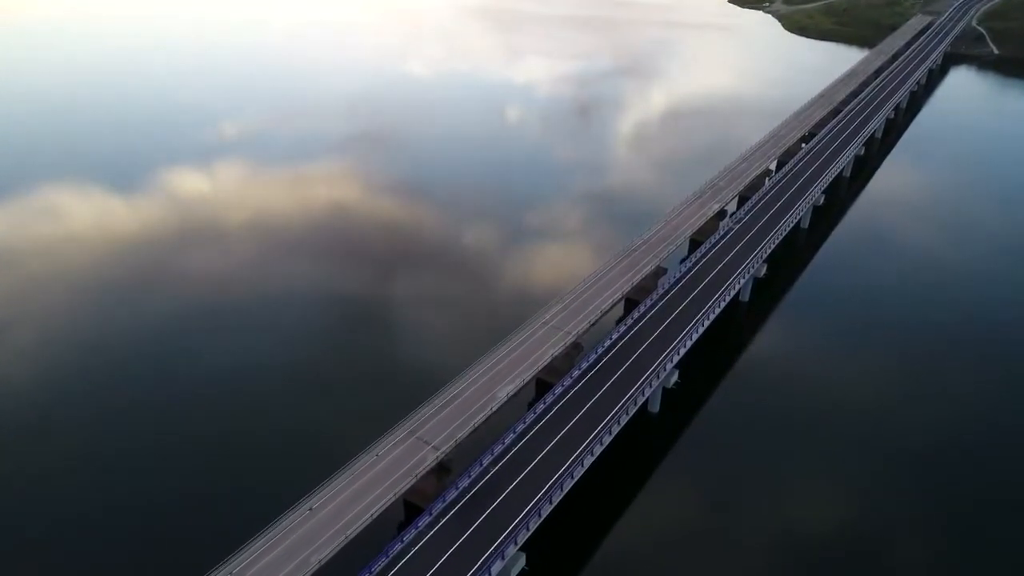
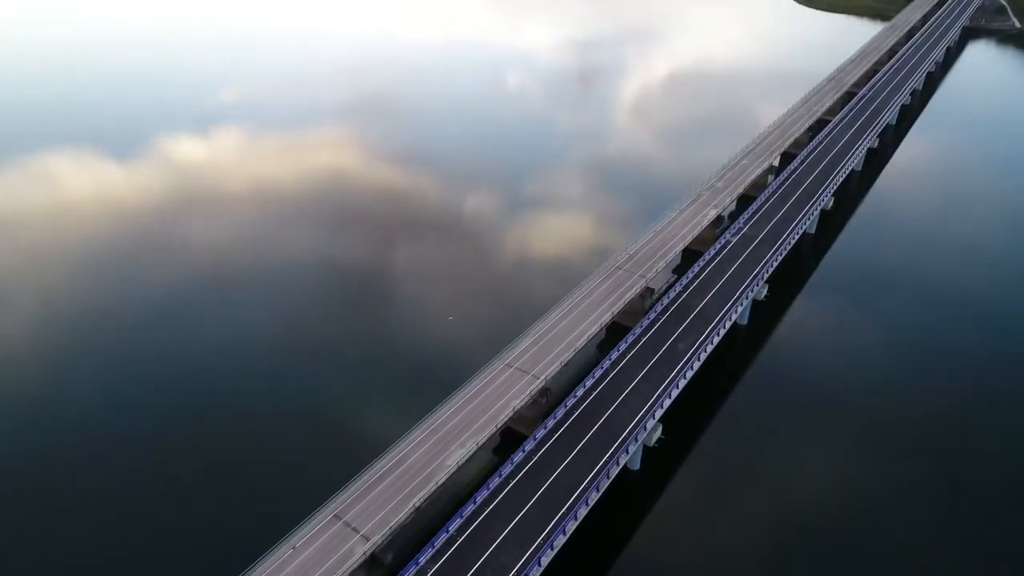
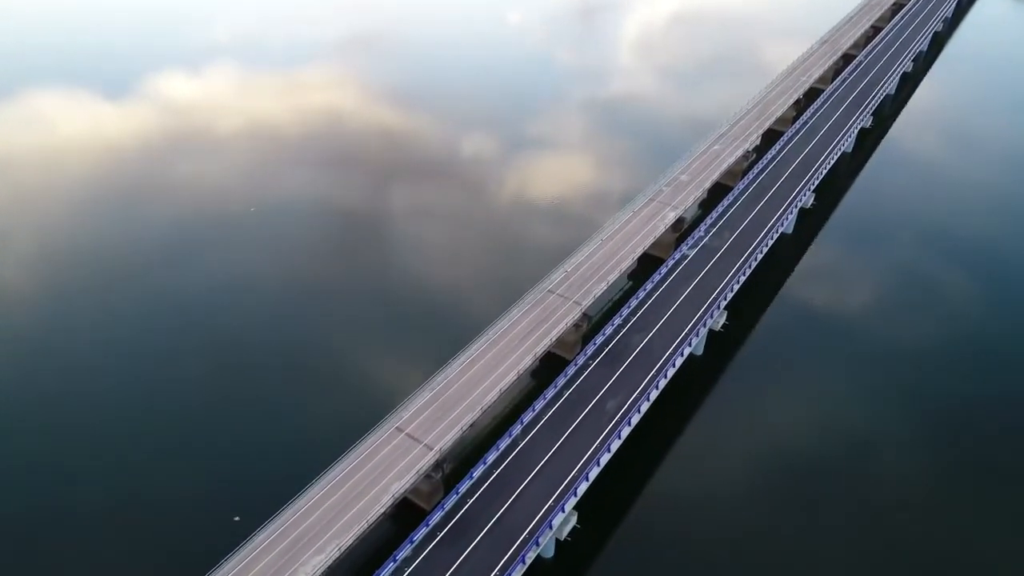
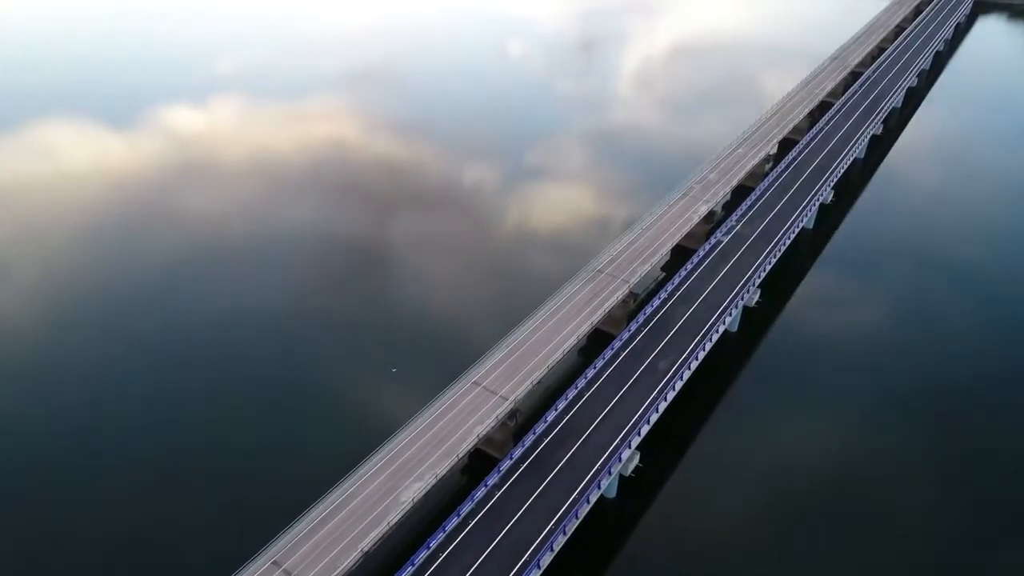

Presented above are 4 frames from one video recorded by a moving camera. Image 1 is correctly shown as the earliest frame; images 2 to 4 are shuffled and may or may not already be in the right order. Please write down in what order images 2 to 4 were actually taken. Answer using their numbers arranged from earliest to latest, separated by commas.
2, 4, 3
